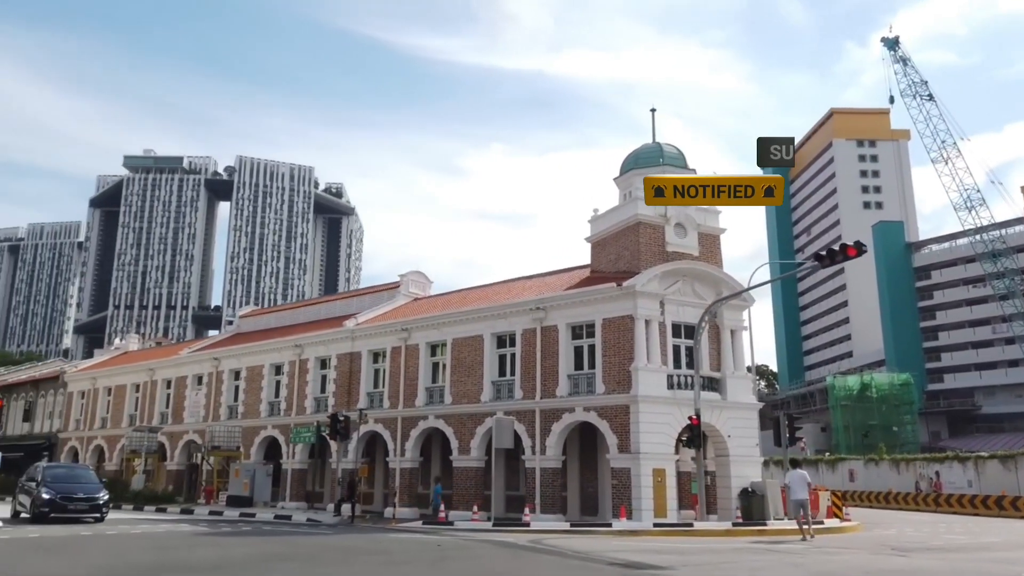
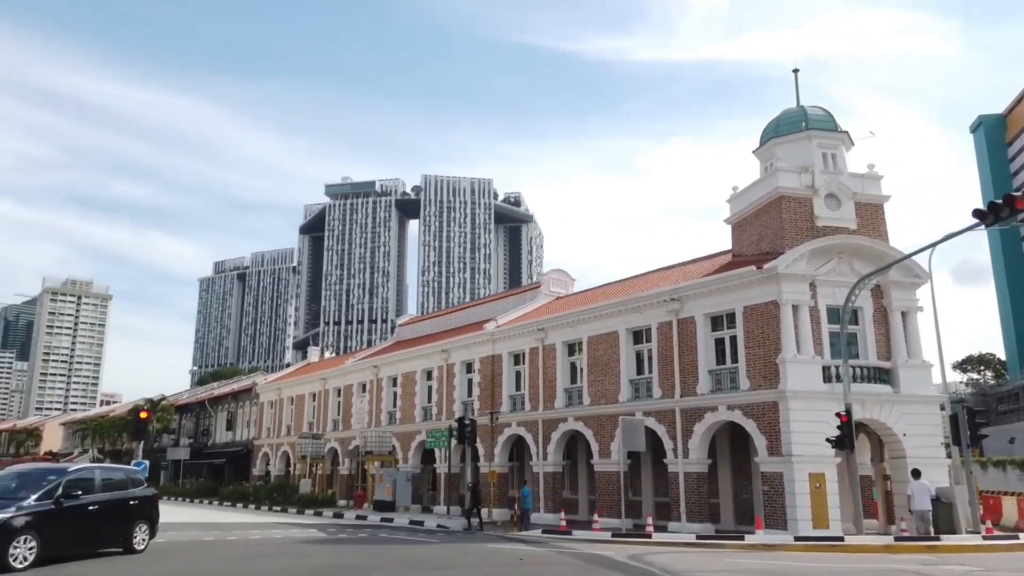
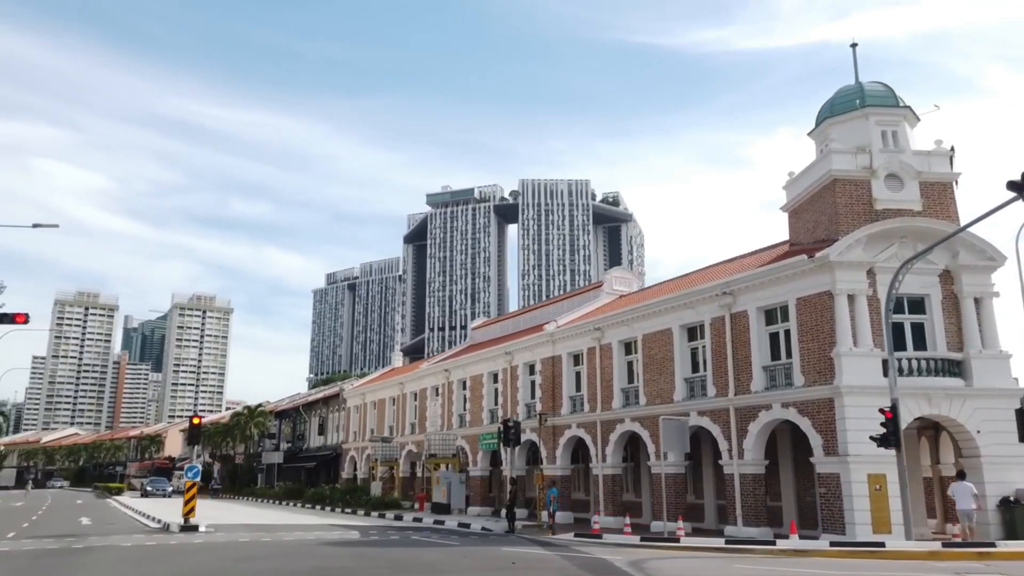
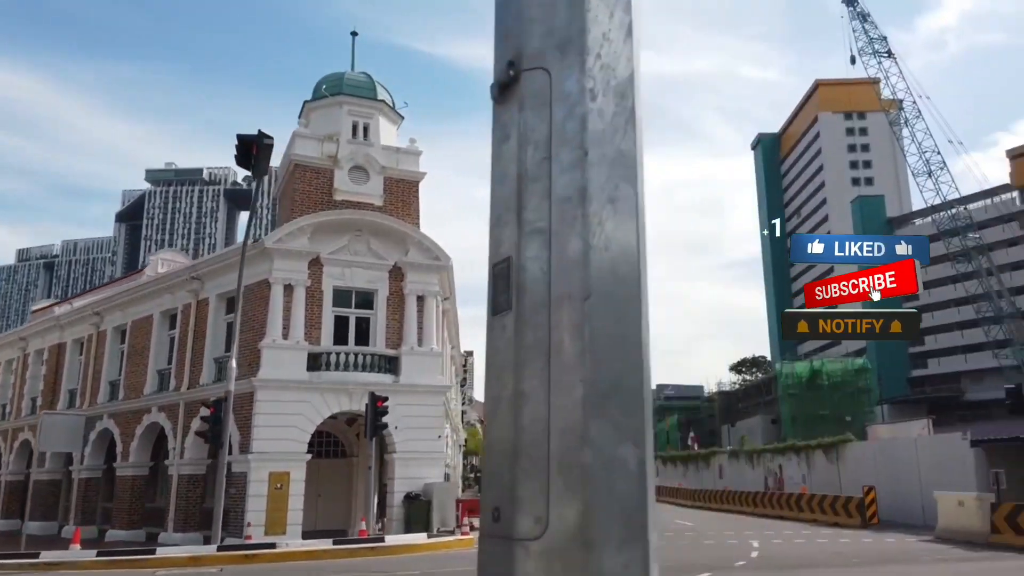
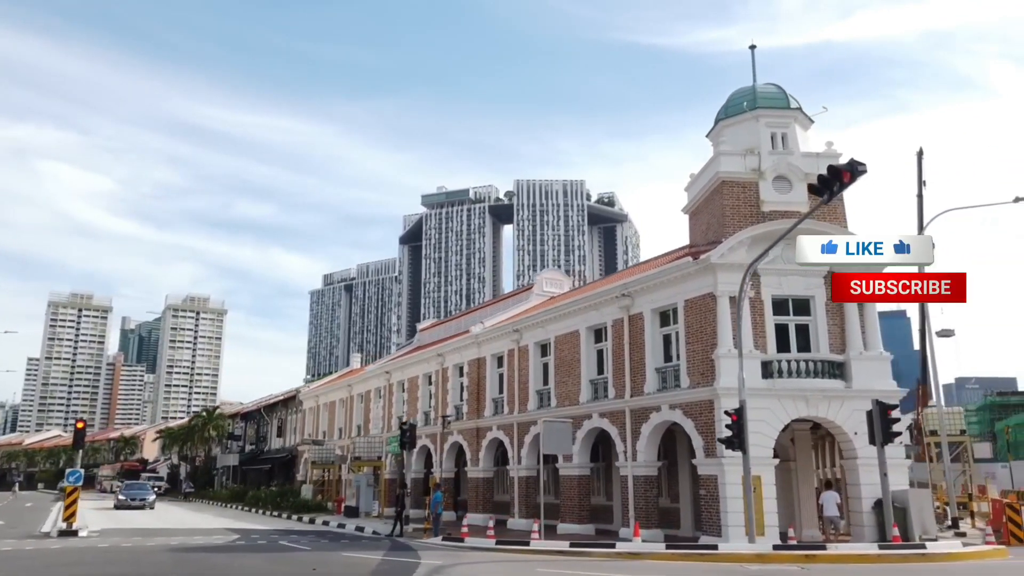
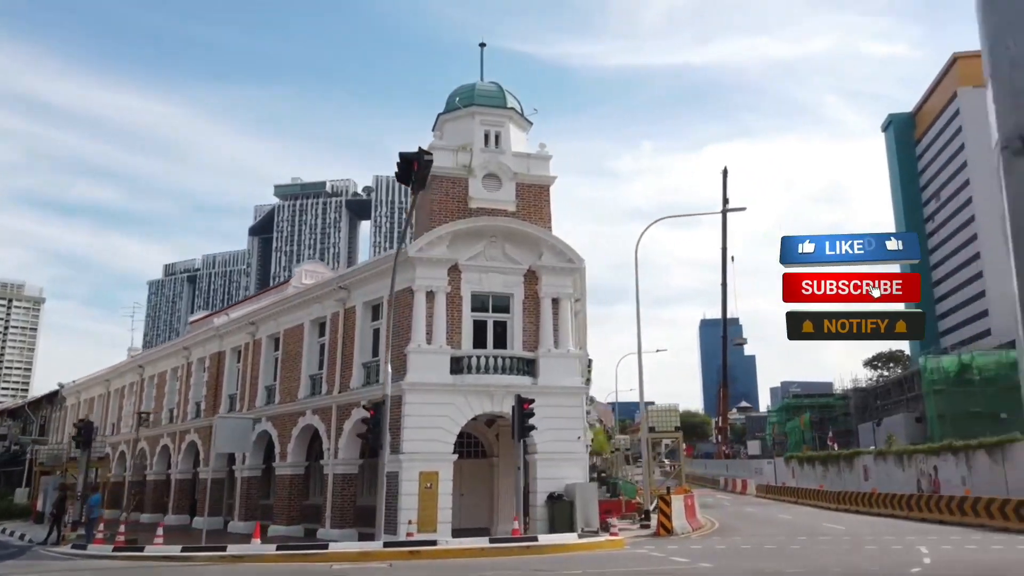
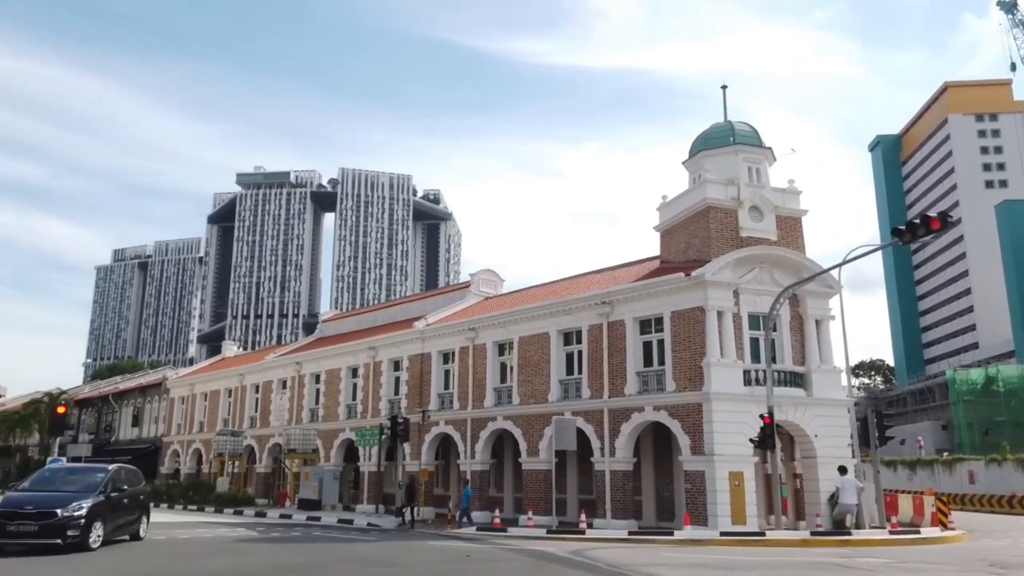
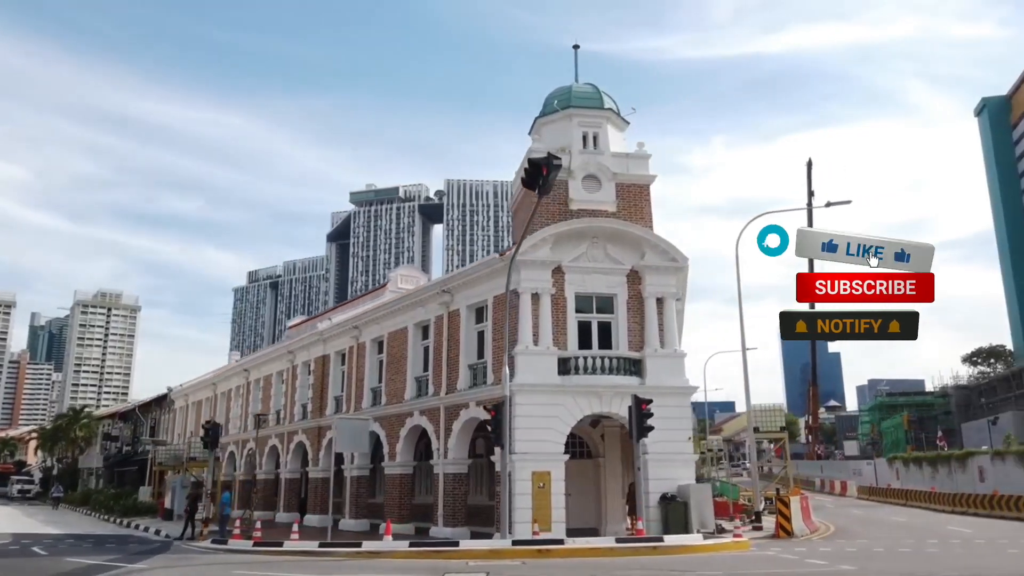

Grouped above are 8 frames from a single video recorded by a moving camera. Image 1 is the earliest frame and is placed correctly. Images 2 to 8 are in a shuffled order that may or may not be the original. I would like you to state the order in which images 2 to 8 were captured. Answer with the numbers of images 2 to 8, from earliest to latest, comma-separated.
7, 2, 3, 5, 8, 6, 4
